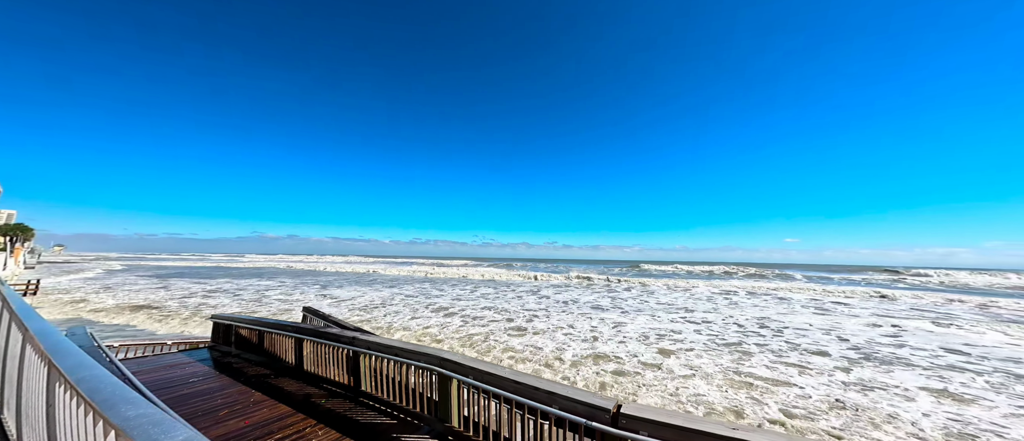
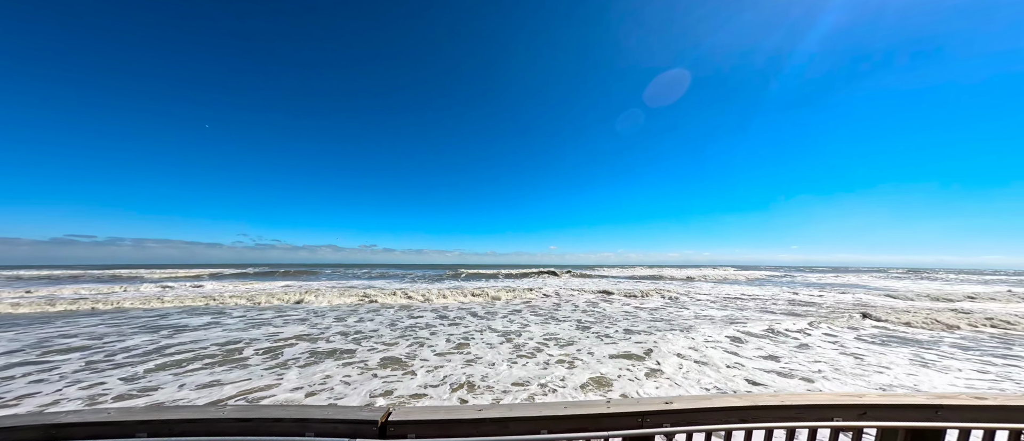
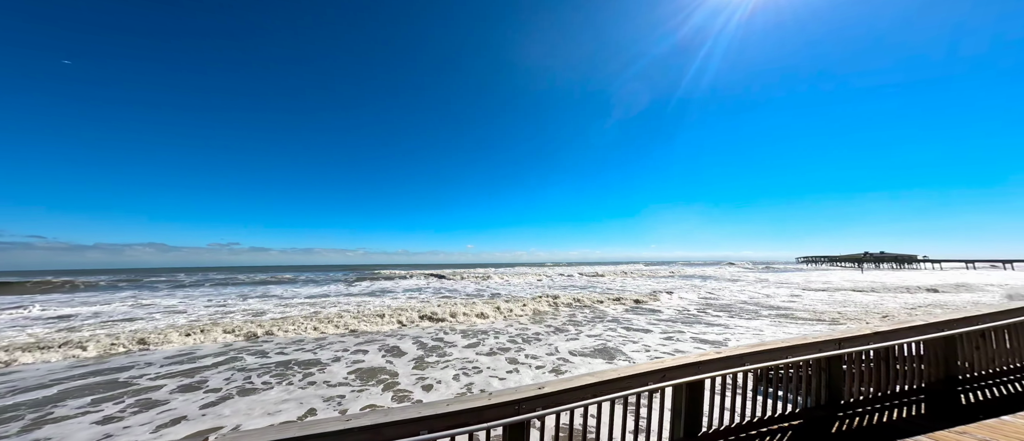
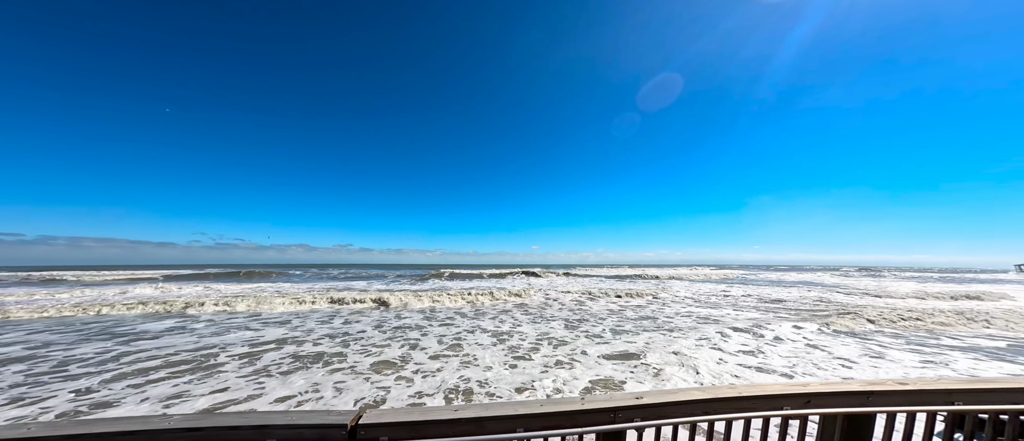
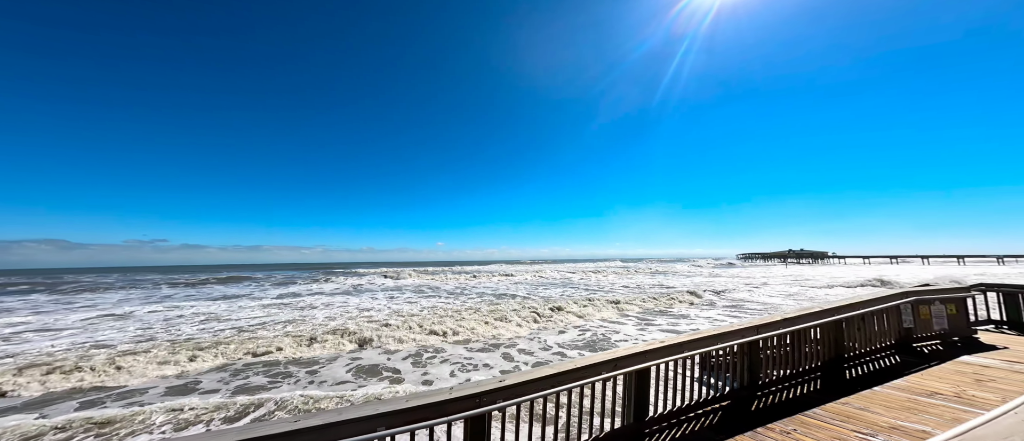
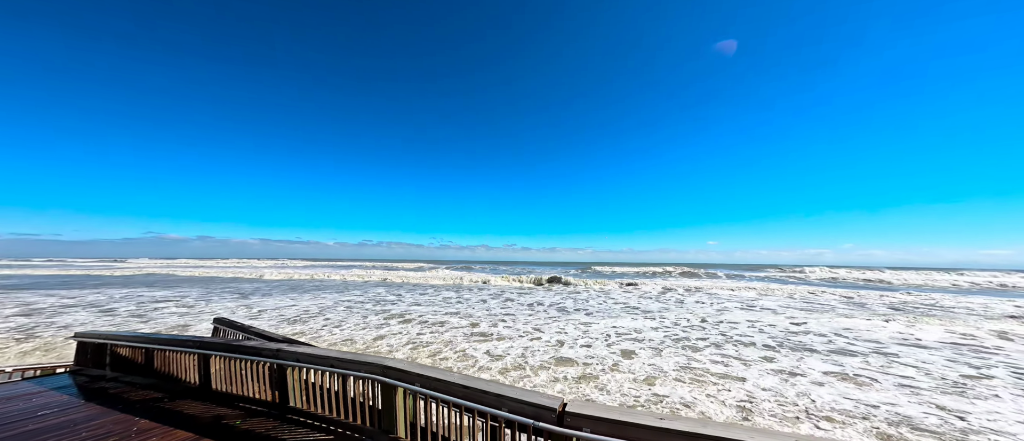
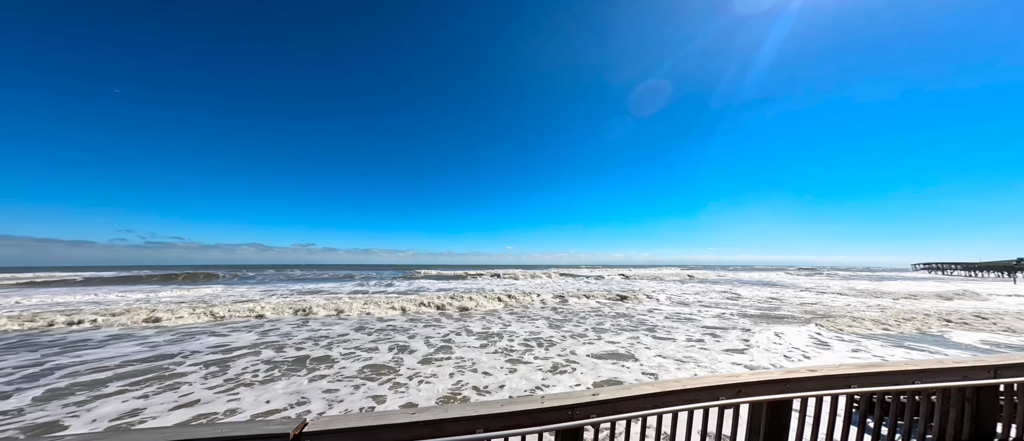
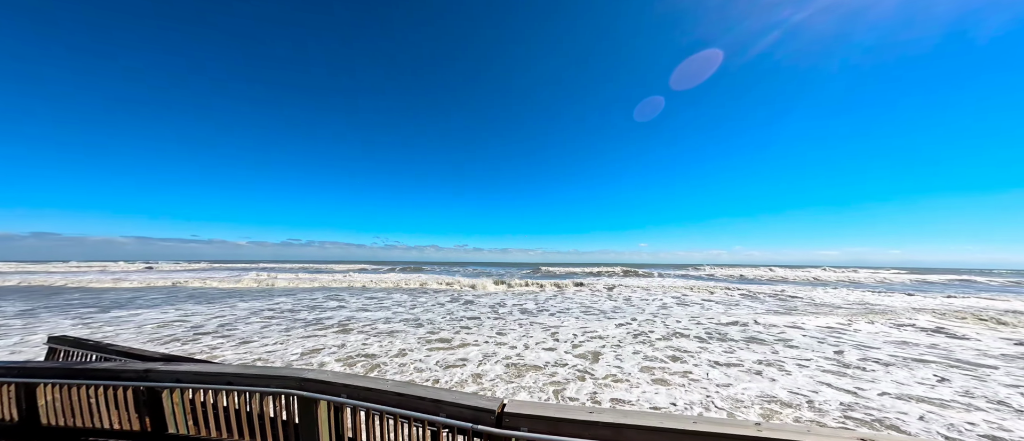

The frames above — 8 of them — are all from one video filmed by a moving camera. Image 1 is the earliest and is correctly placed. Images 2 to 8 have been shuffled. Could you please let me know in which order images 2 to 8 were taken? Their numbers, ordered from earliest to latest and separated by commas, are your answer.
6, 8, 2, 4, 7, 3, 5
